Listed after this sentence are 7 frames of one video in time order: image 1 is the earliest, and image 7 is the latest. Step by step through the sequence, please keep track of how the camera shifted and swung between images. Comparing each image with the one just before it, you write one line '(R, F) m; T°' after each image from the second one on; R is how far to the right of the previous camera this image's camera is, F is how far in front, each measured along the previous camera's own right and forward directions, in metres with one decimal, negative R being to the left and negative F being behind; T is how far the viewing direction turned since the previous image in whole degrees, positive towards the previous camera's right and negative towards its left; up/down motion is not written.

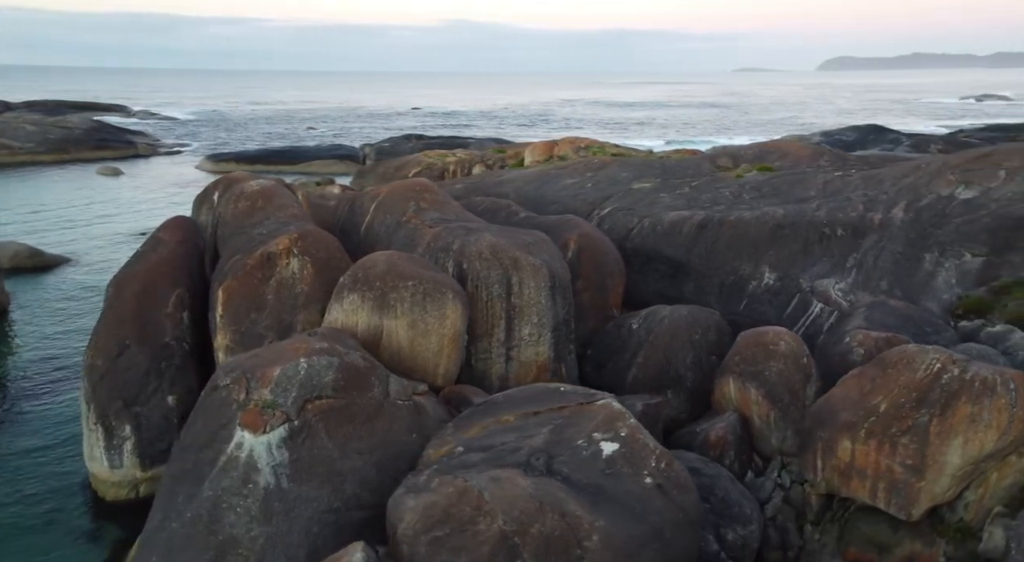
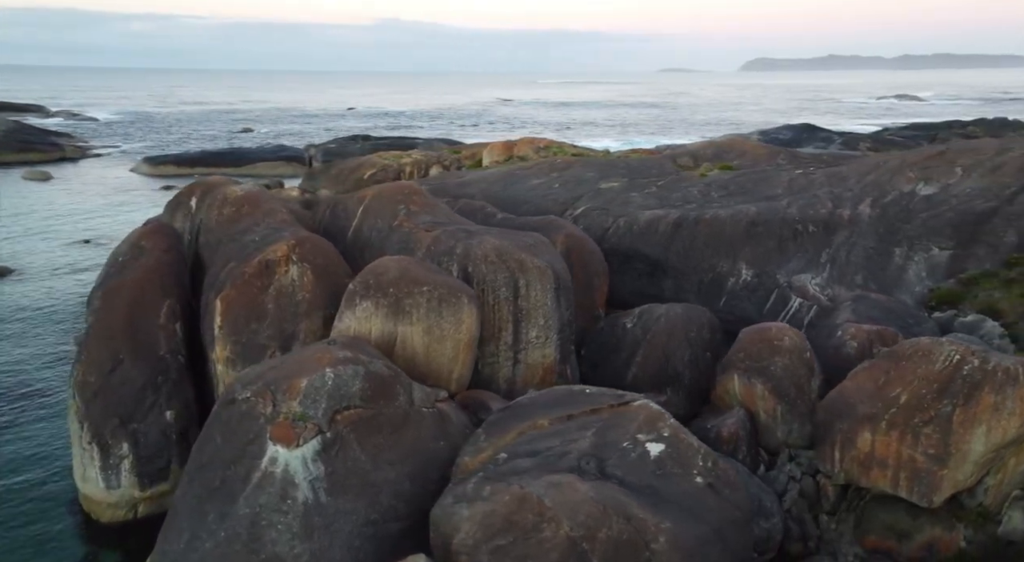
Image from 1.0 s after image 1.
(-0.7, +0.1) m; +4°
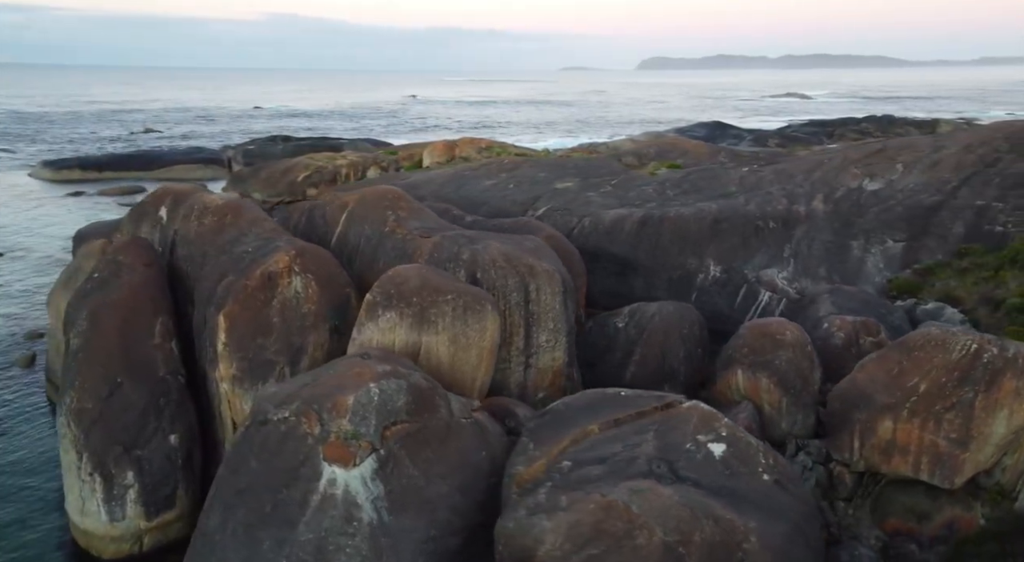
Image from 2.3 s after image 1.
(-1.0, +0.1) m; +6°
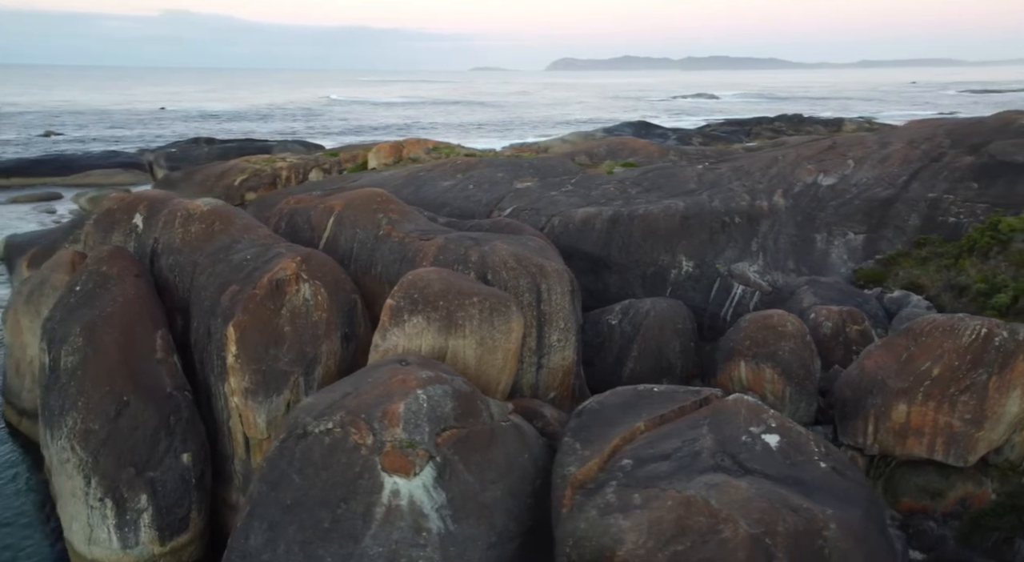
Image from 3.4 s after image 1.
(-0.9, +0.1) m; +6°
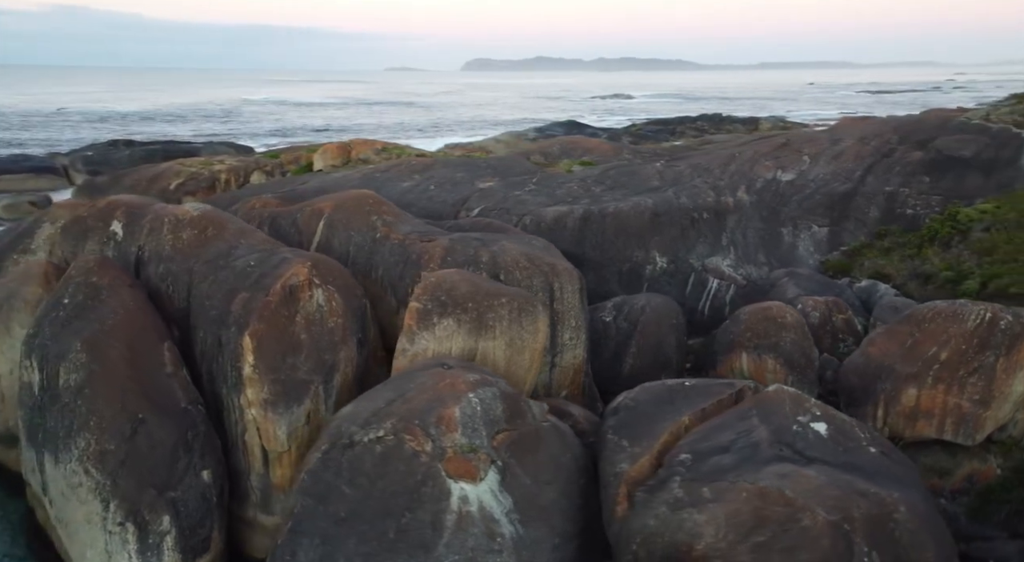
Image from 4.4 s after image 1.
(-0.9, +0.1) m; +5°
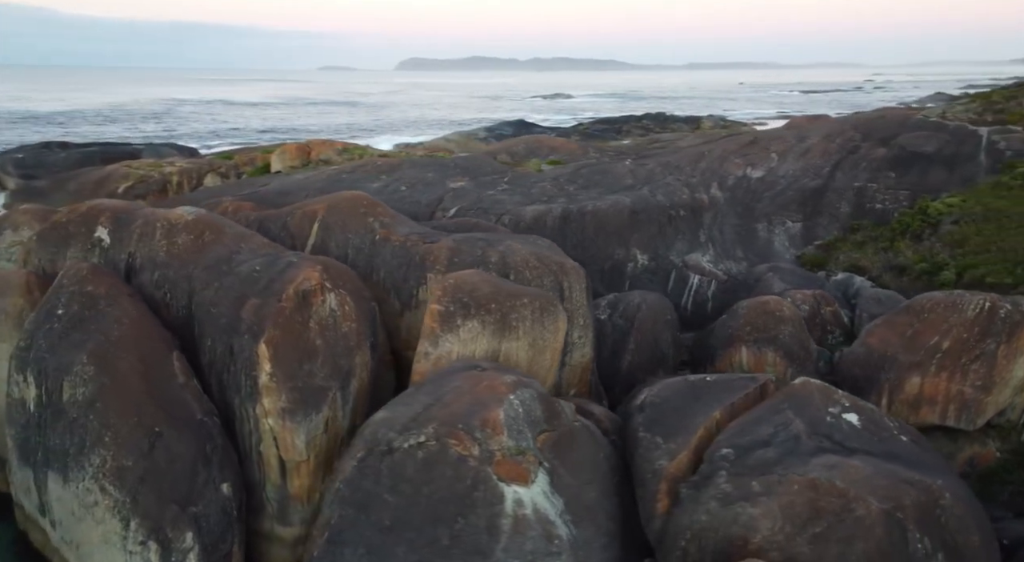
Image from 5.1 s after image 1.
(-0.7, +0.1) m; +4°
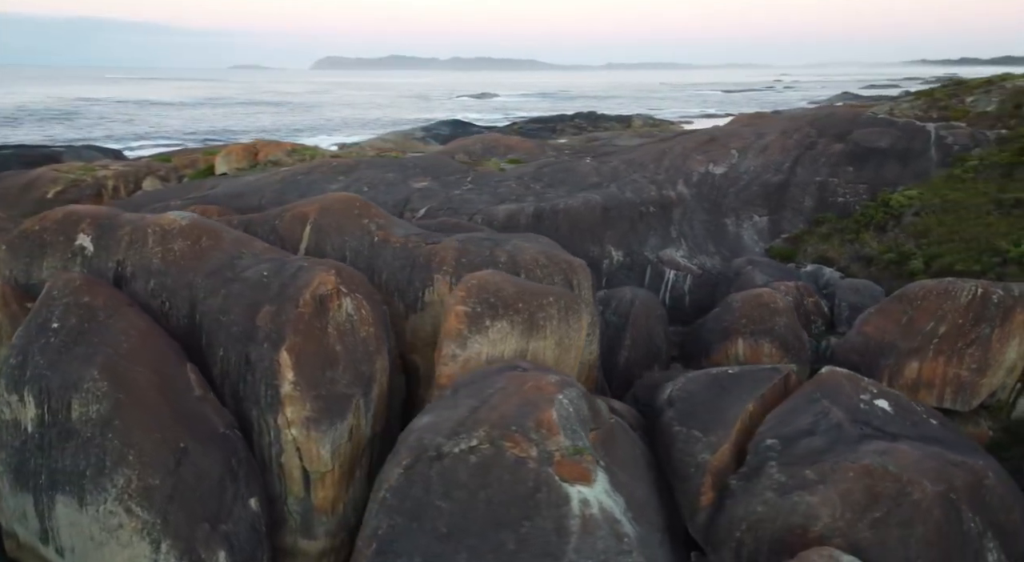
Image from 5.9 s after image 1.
(-0.8, +0.1) m; +5°
